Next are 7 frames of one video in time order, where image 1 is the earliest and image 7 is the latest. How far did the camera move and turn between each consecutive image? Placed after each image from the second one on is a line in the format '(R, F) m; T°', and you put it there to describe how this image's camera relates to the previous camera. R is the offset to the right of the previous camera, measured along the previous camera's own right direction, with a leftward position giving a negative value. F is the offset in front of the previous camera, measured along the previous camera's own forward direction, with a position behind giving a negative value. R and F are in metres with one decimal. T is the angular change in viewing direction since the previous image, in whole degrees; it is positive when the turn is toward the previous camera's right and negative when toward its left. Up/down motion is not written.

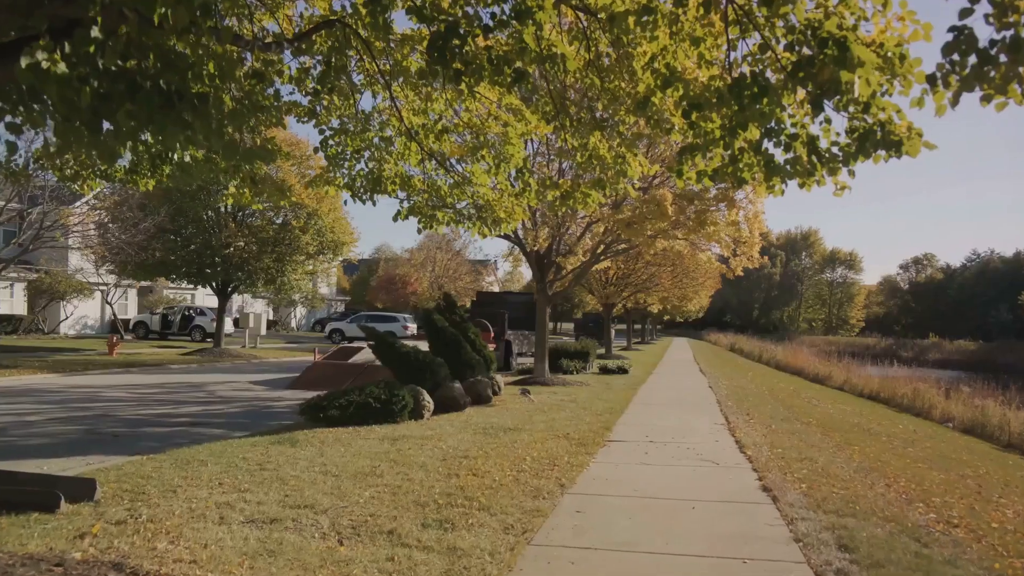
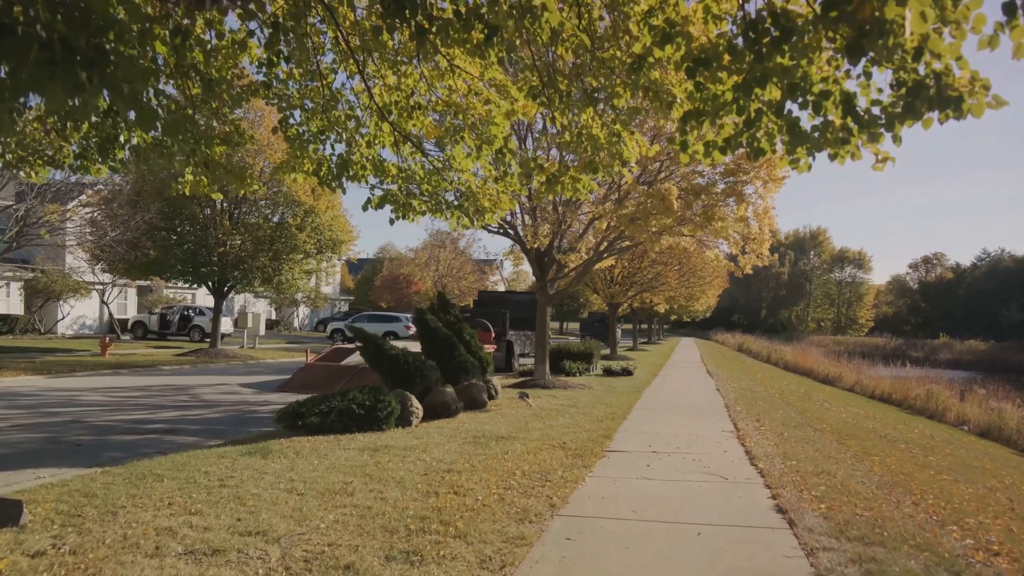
(+0.2, +0.7) m; -1°
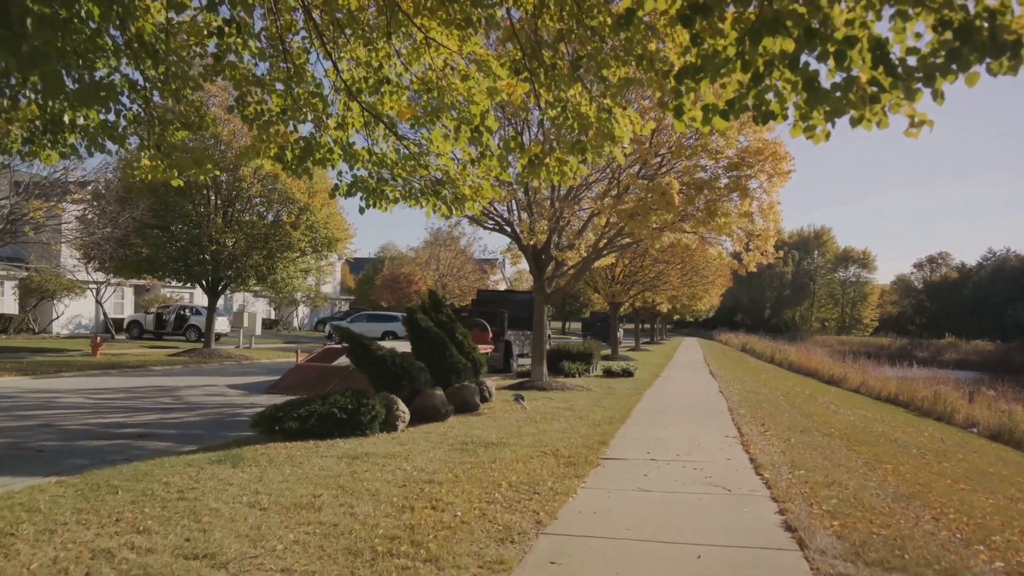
(+0.2, +0.5) m; 0°
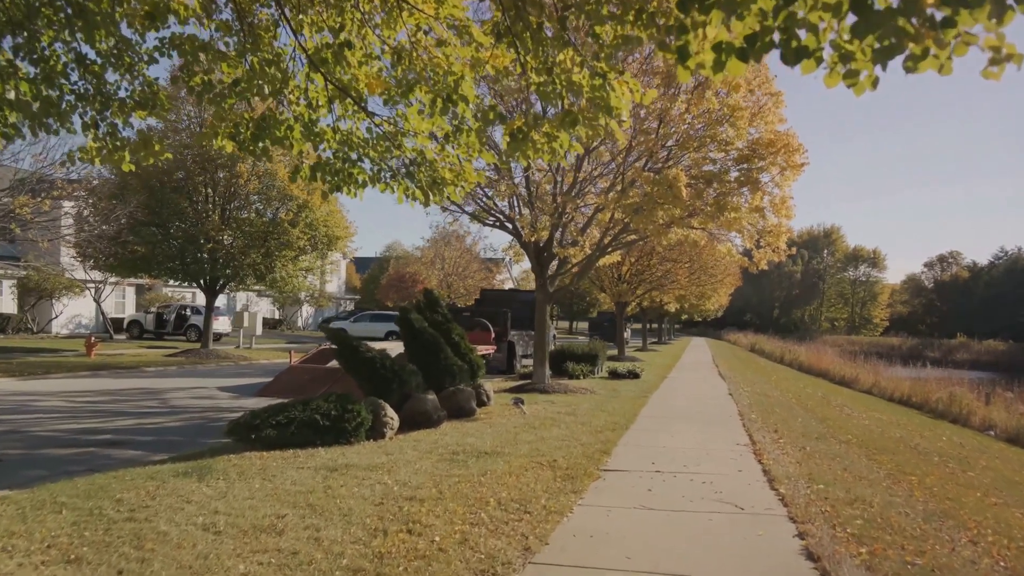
(+0.1, +0.6) m; -1°
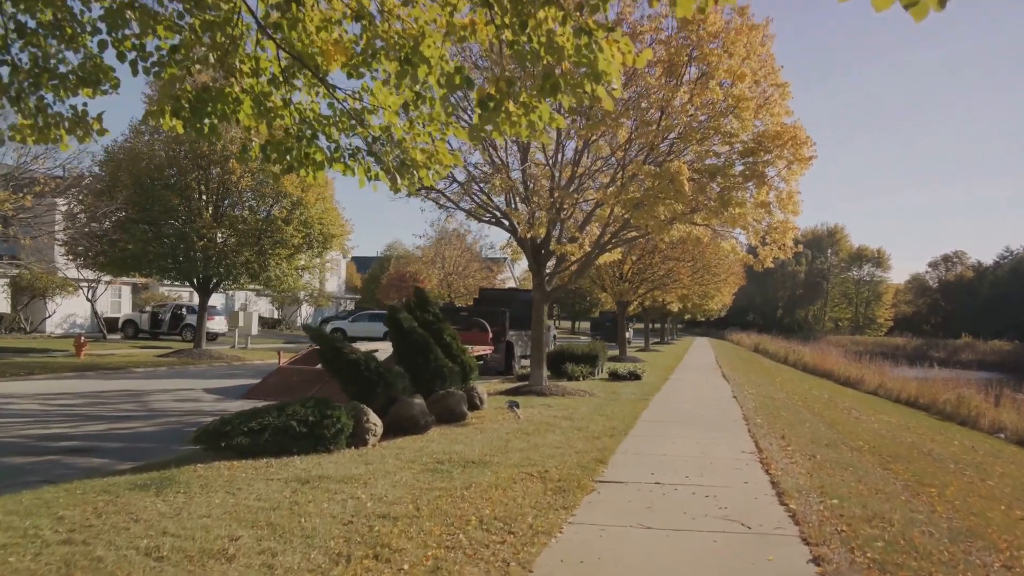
(+0.1, +0.6) m; 0°
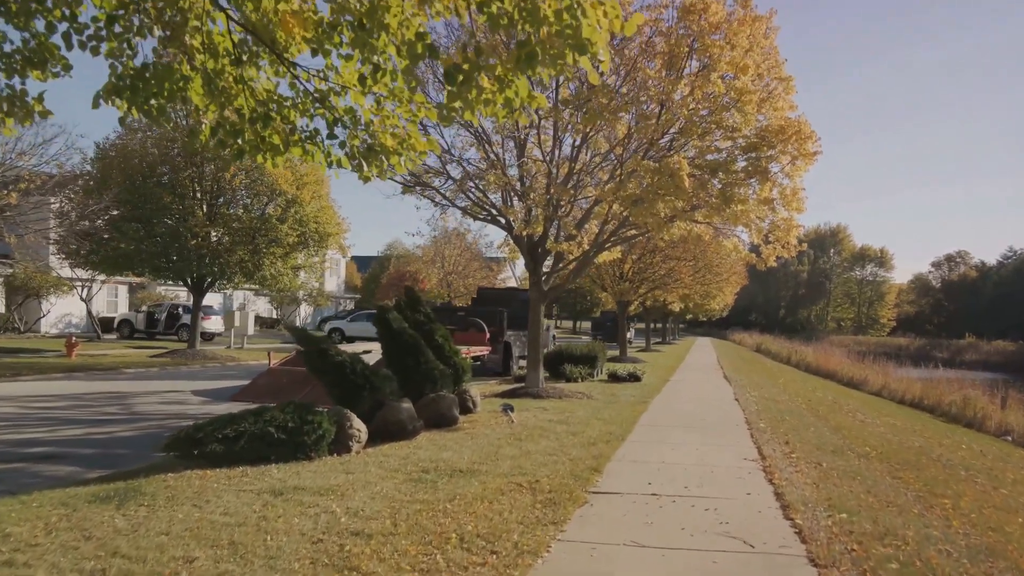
(+0.1, +0.4) m; 0°
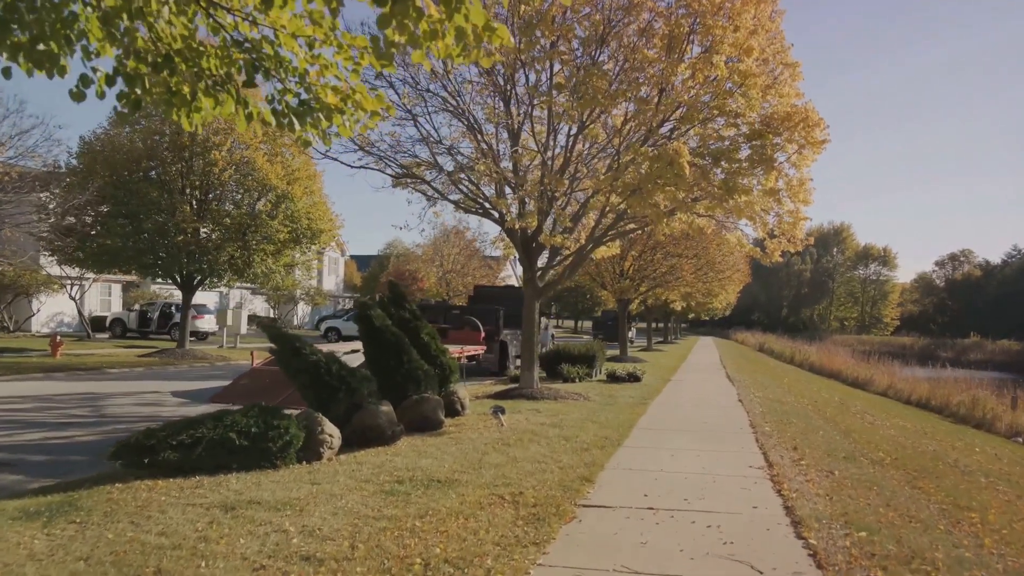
(+0.2, +0.7) m; 0°
